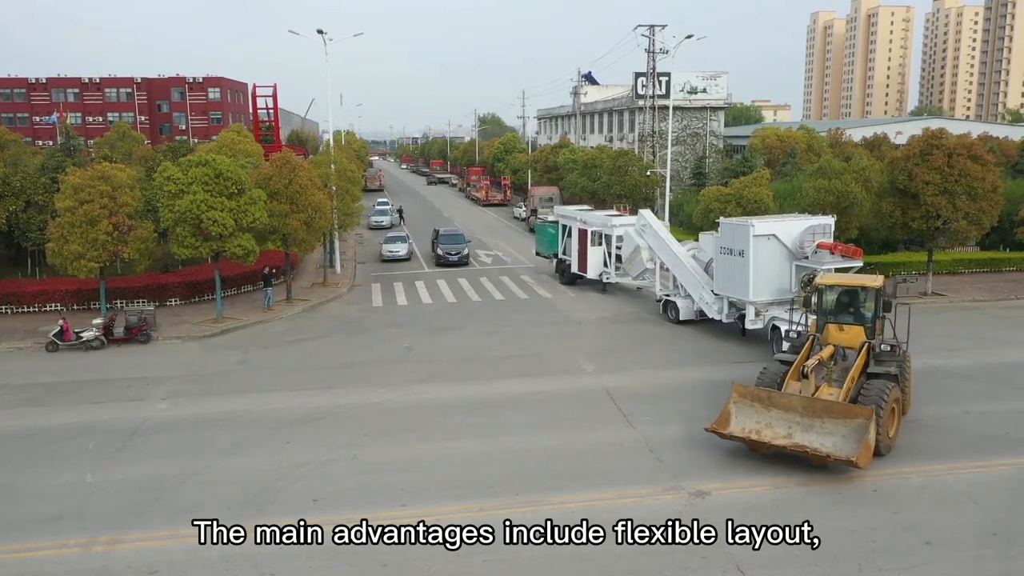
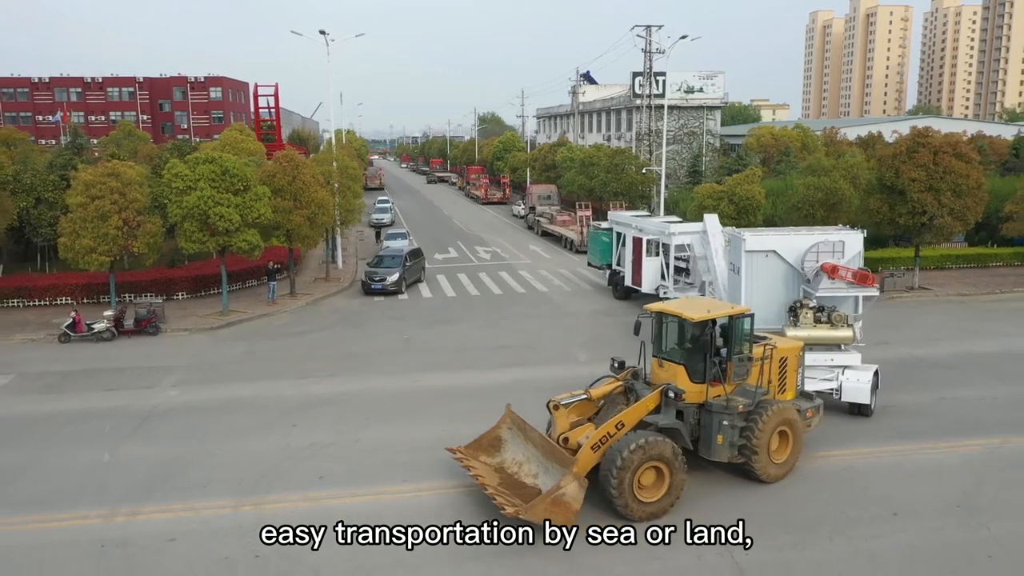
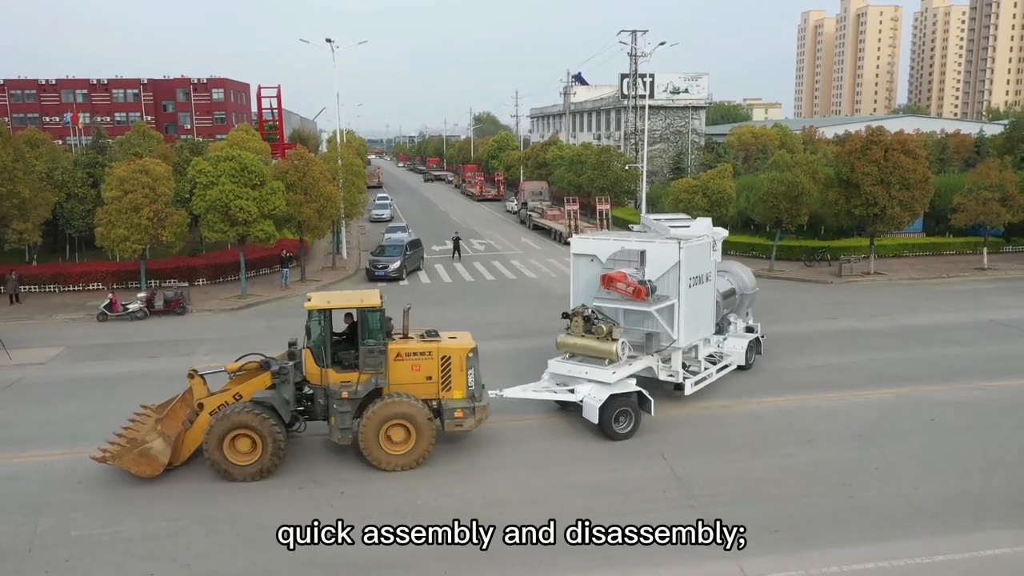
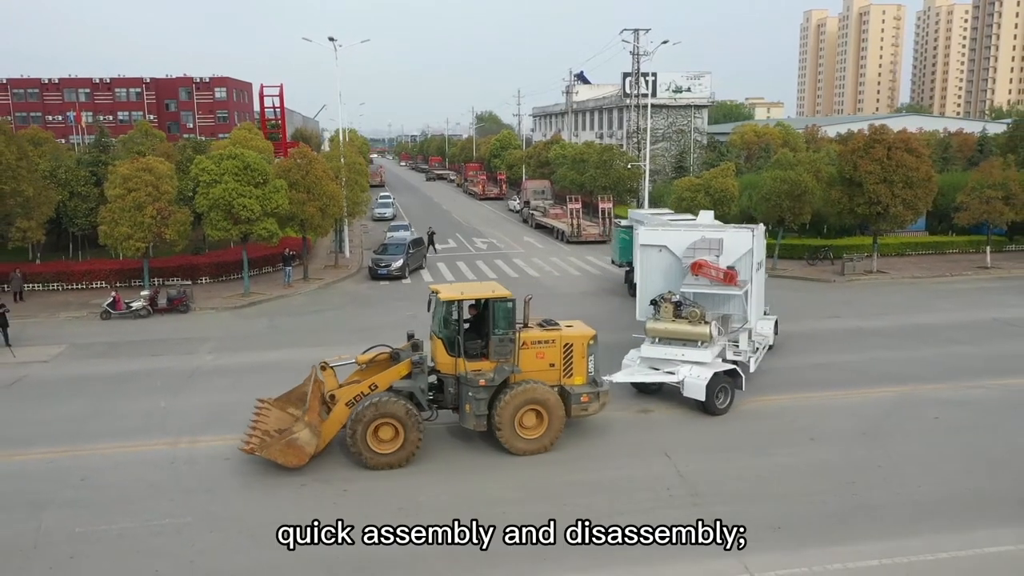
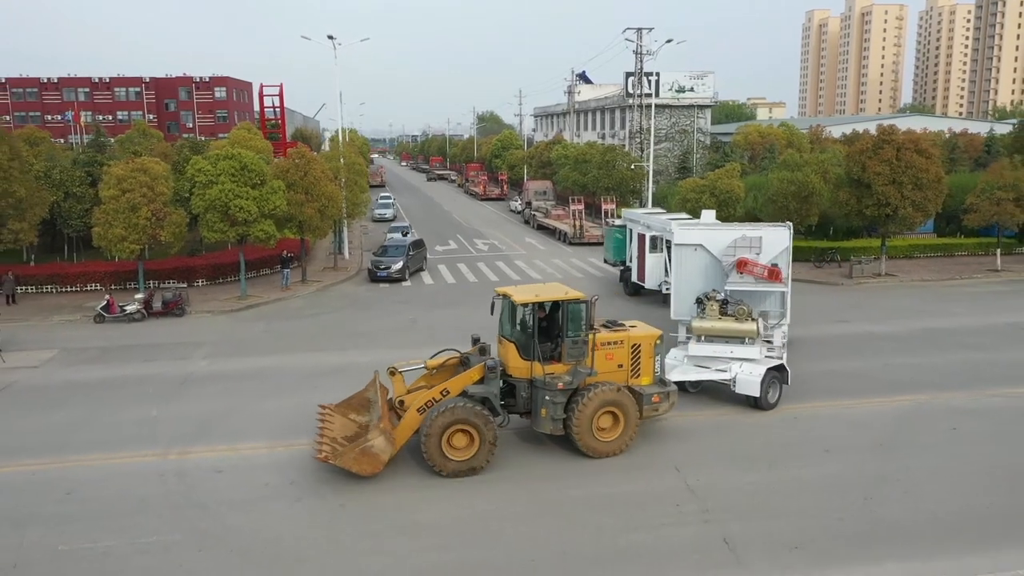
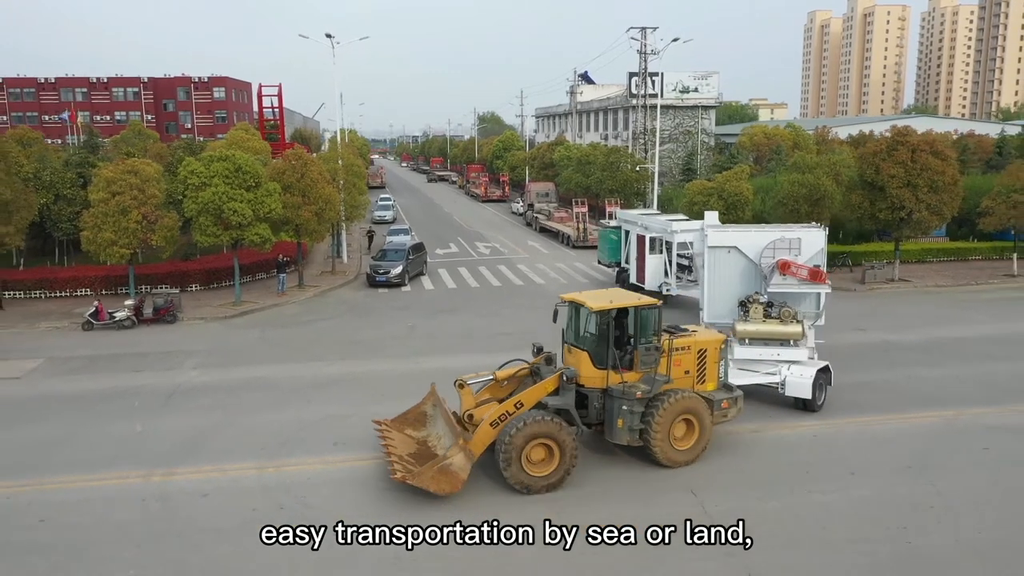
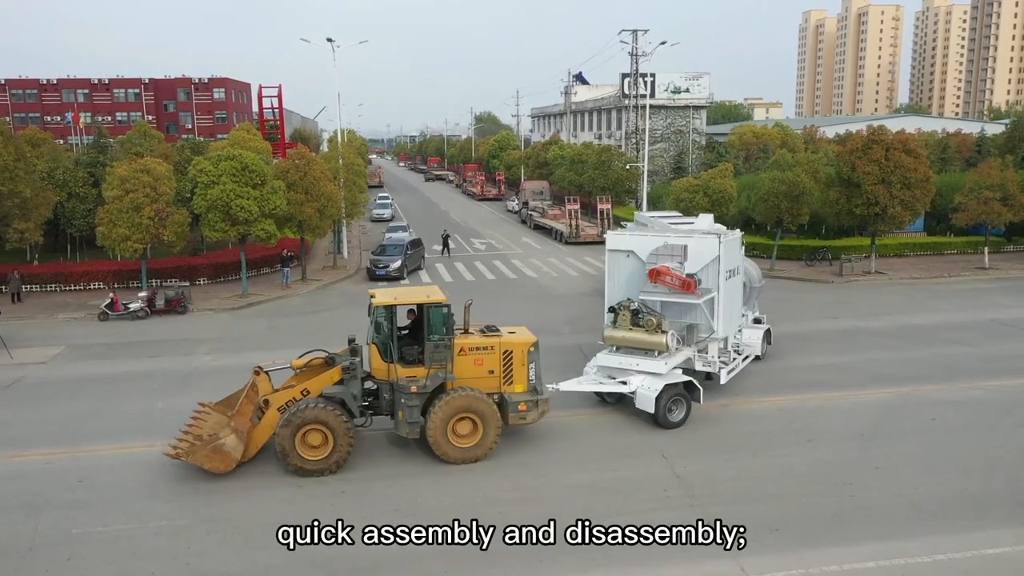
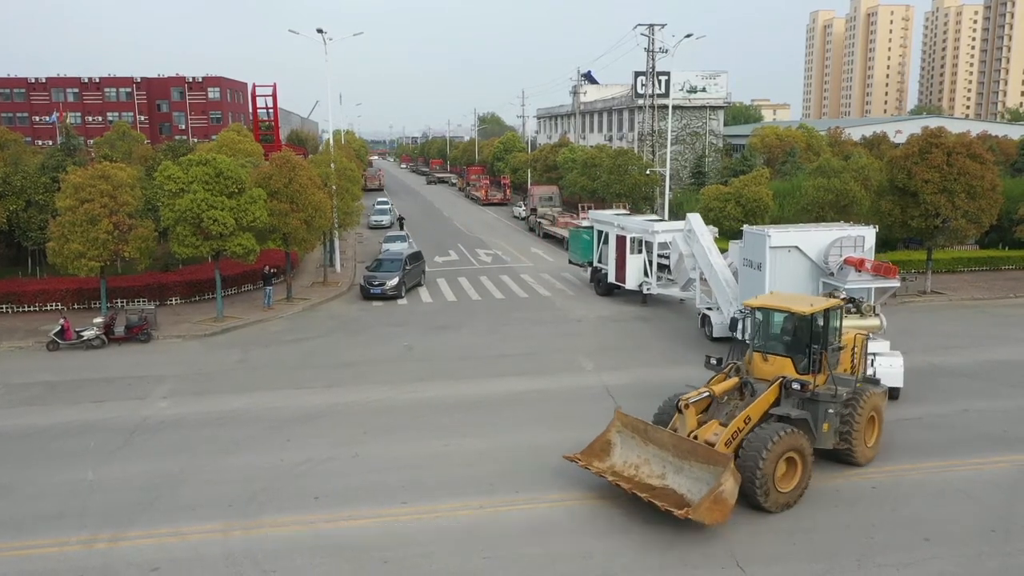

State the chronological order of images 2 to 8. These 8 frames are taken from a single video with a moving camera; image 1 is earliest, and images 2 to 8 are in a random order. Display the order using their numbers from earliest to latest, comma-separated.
8, 2, 6, 5, 4, 7, 3
